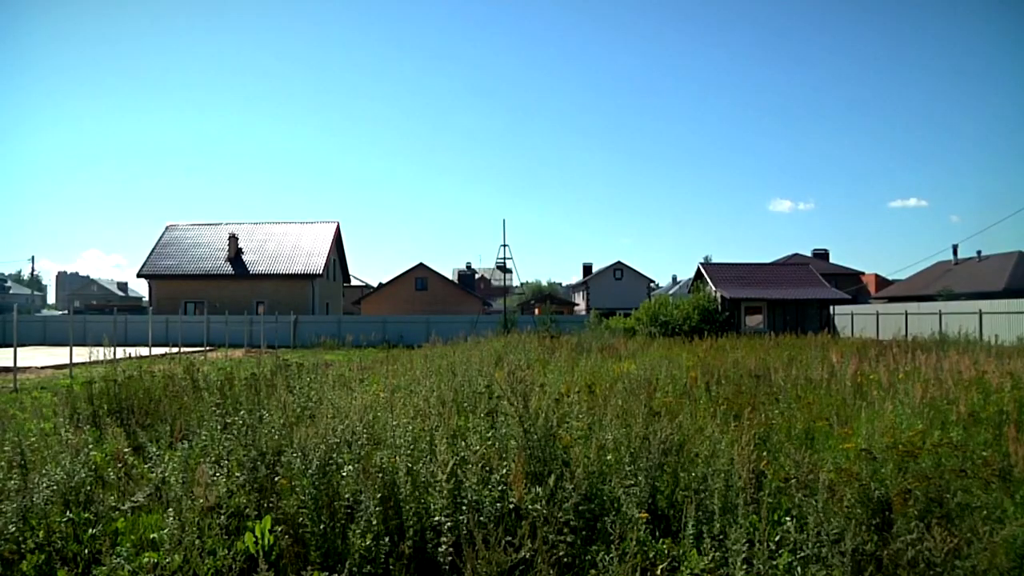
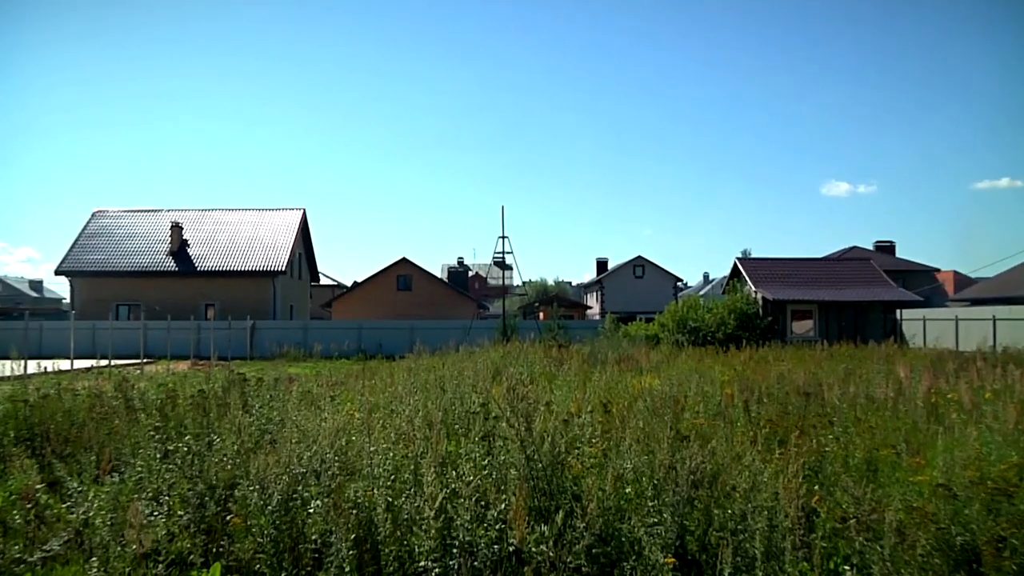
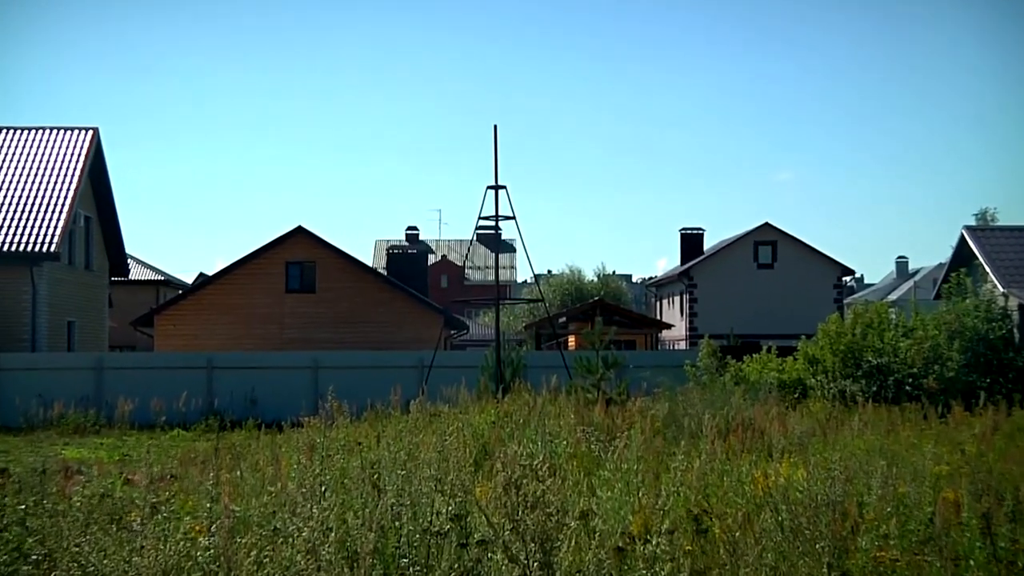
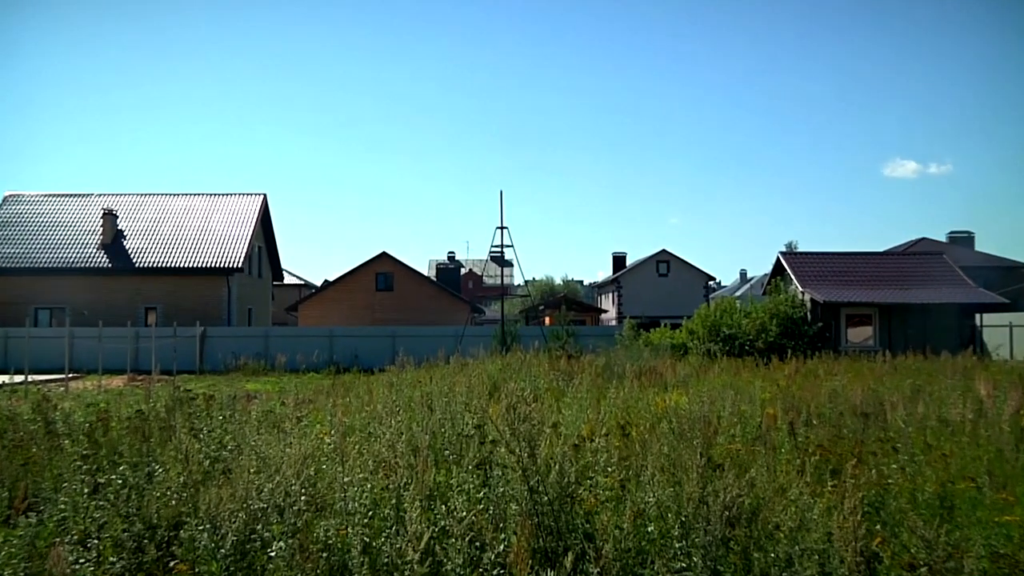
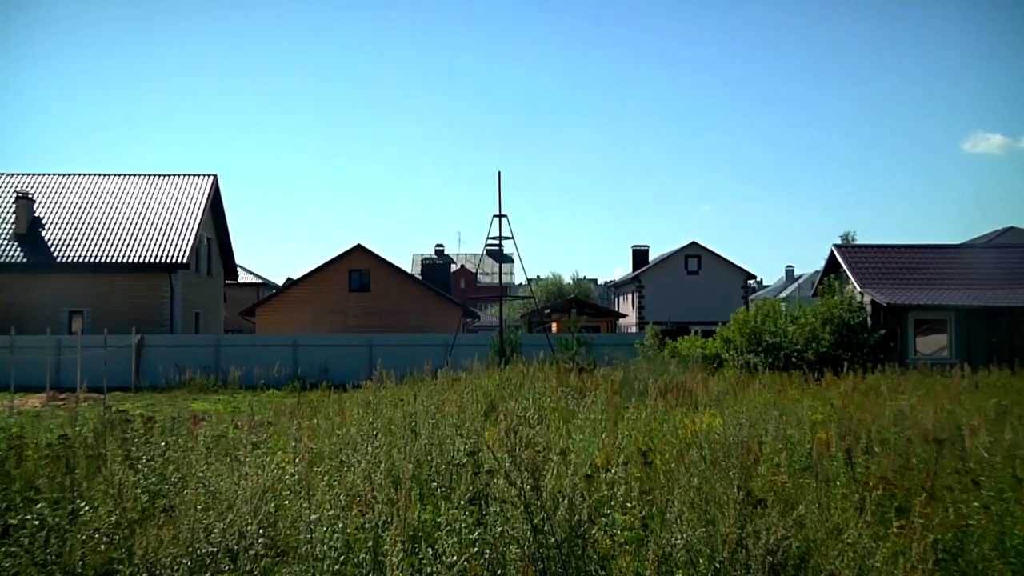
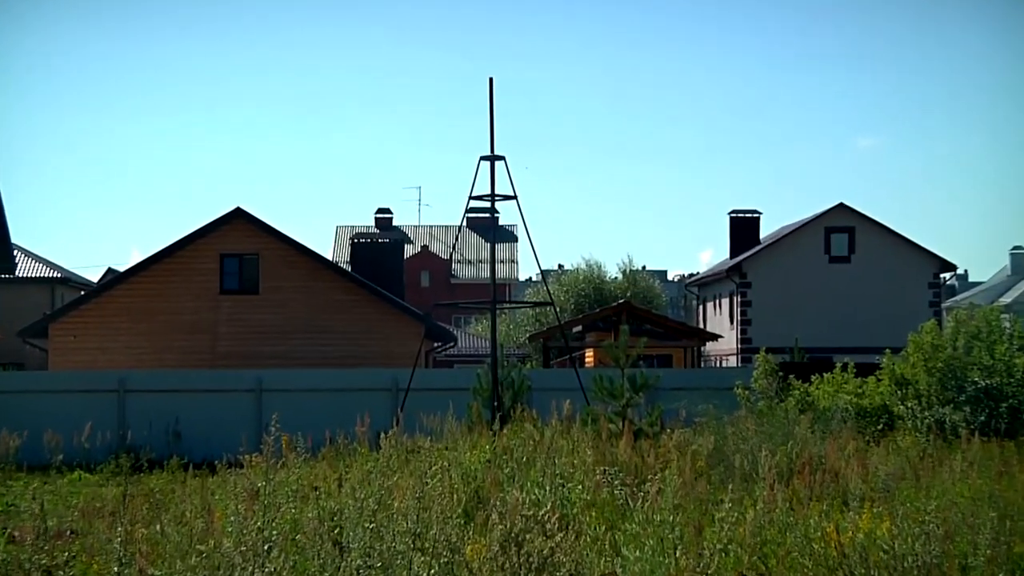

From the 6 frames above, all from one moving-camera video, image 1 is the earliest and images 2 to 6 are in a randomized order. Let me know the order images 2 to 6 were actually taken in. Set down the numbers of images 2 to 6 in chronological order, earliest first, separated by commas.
2, 4, 5, 3, 6
